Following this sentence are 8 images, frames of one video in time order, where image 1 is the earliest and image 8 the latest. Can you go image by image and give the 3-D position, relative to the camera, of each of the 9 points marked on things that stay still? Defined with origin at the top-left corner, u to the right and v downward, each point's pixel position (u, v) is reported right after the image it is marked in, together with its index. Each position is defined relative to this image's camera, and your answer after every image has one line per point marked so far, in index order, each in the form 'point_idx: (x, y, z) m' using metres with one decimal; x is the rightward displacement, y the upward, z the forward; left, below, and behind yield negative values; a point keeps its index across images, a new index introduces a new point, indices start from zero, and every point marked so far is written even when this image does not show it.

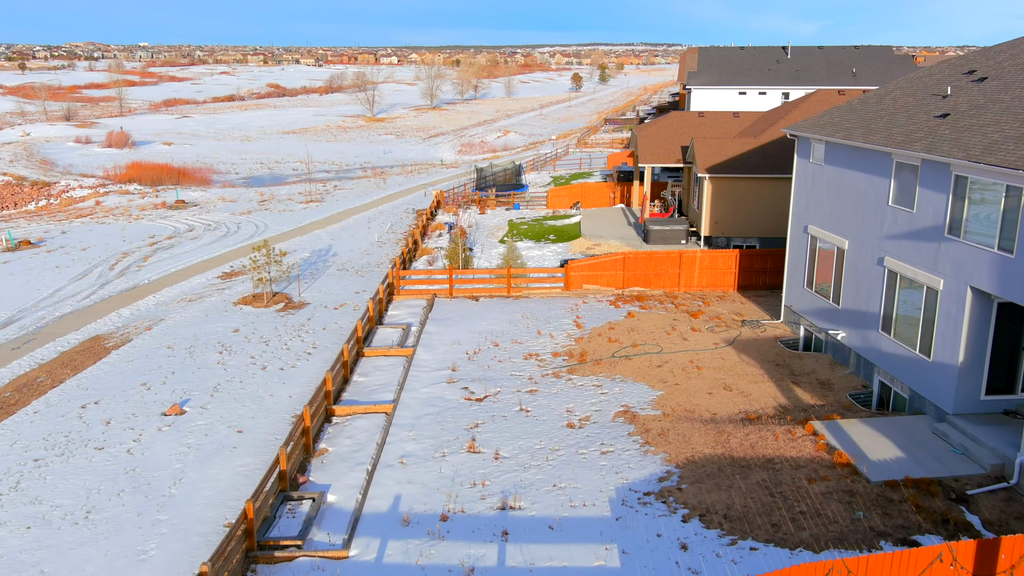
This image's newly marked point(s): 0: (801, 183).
0: (+4.8, +1.8, +13.6) m
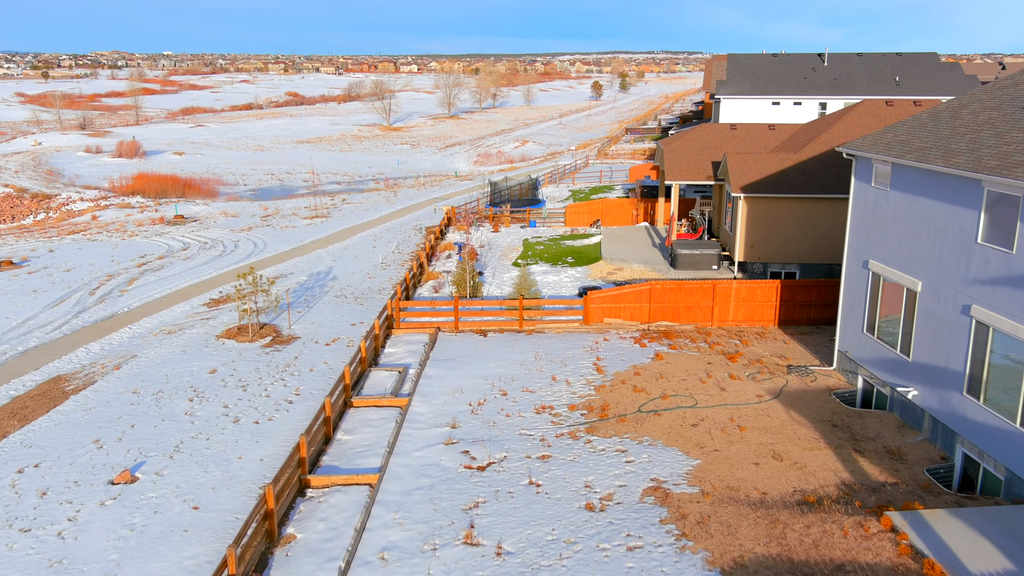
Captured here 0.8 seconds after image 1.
0: (+5.0, +1.1, +11.7) m
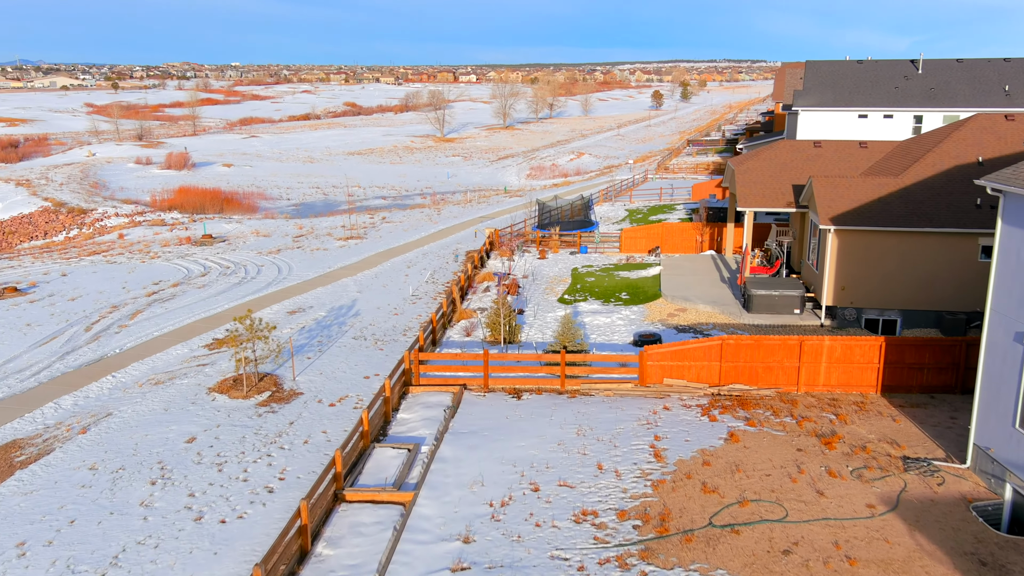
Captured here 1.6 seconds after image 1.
0: (+5.4, +0.3, +8.8) m
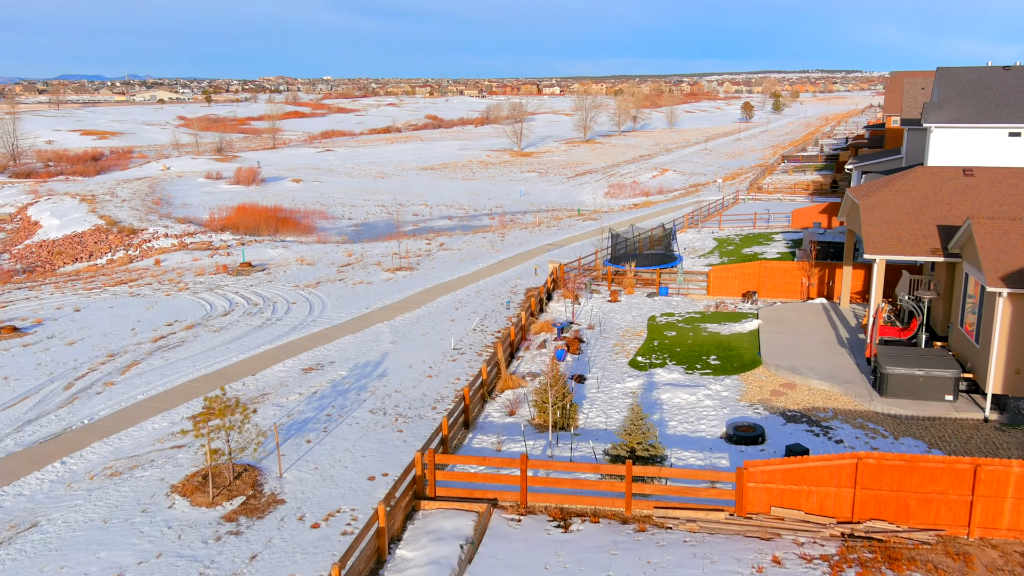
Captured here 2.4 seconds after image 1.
0: (+5.5, -0.8, +4.9) m
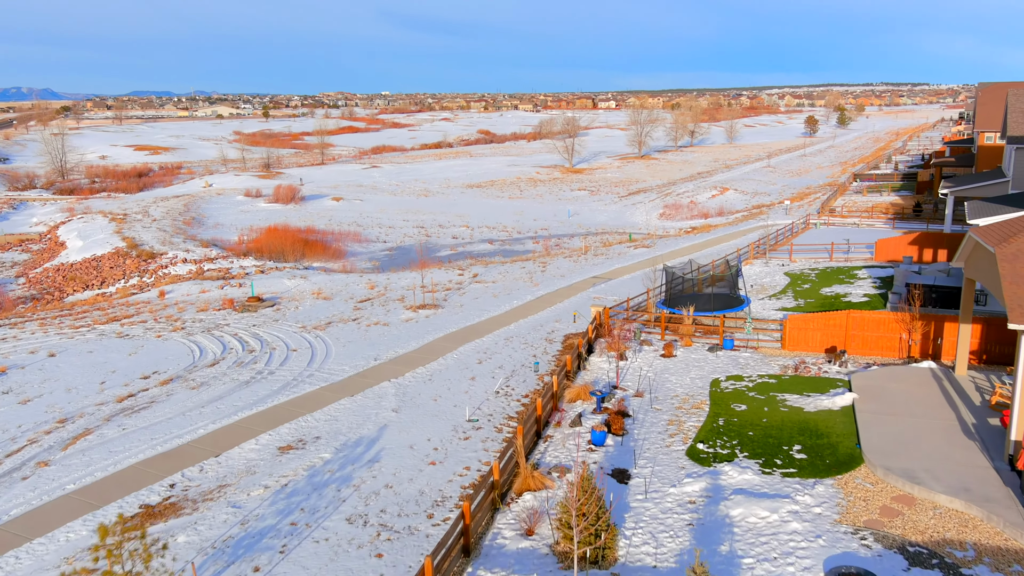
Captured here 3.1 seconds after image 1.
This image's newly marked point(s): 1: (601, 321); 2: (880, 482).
0: (+5.2, -1.6, +1.5) m
1: (+1.9, -0.7, +17.6) m
2: (+4.6, -2.4, +10.3) m
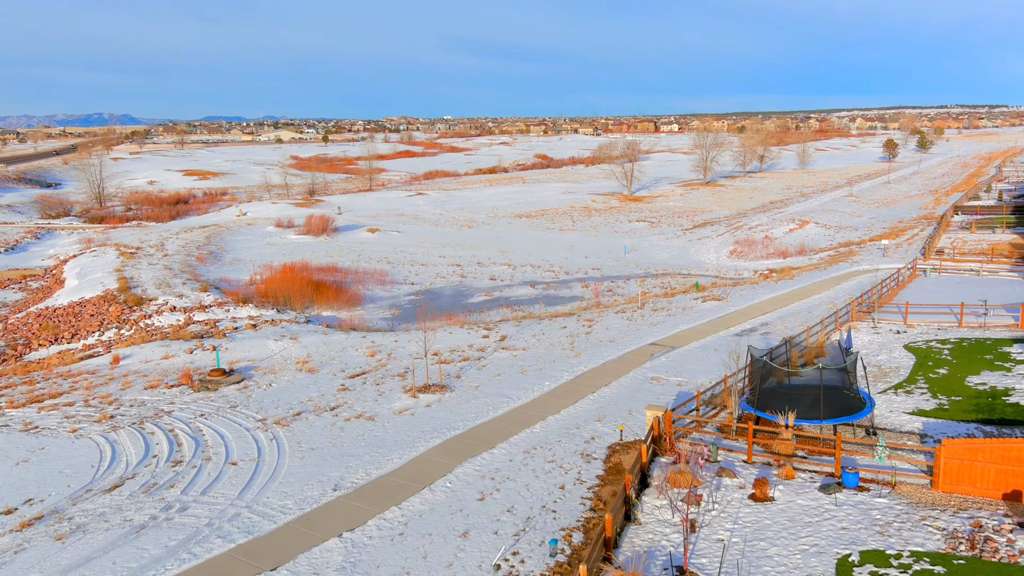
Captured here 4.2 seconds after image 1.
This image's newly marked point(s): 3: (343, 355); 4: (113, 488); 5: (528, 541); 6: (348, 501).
0: (+4.4, -2.7, -4.0) m
1: (+2.3, -2.2, +12.3) m
2: (+4.4, -3.7, +4.8) m
3: (-4.1, -1.6, +19.8) m
4: (-5.9, -3.0, +12.1) m
5: (+0.2, -3.1, +10.0) m
6: (-2.2, -2.9, +11.3) m
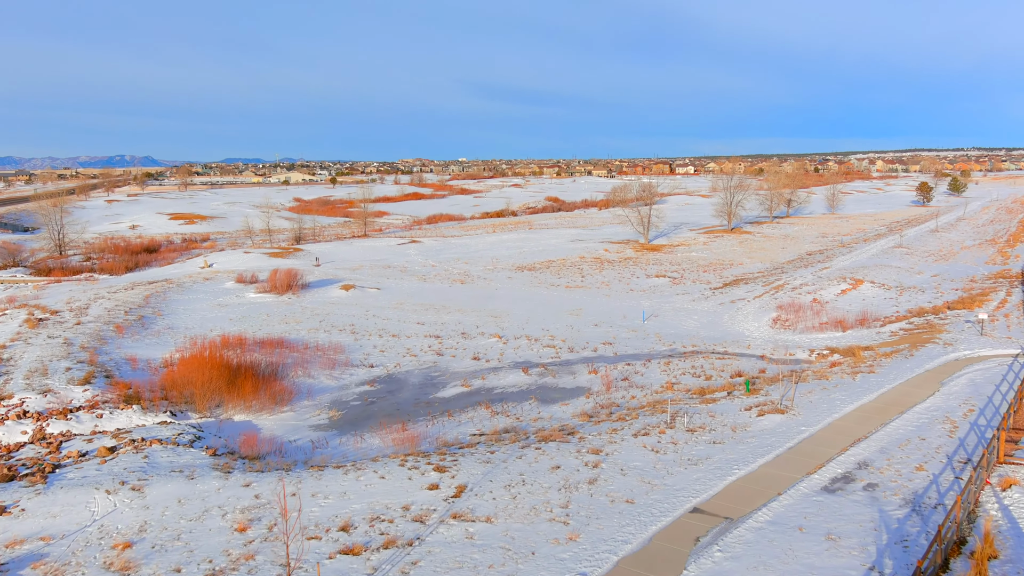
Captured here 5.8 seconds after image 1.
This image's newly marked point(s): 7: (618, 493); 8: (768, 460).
0: (+3.3, -3.5, -11.6) m
1: (+1.5, -3.9, +4.8) m
2: (+3.5, -5.0, -2.8) m
3: (-4.8, -3.6, +12.4) m
4: (-6.7, -4.6, +4.7) m
5: (-0.6, -4.6, +2.5) m
6: (-3.0, -4.5, +3.8) m
7: (+1.9, -3.4, +13.6) m
8: (+4.7, -3.0, +15.1) m
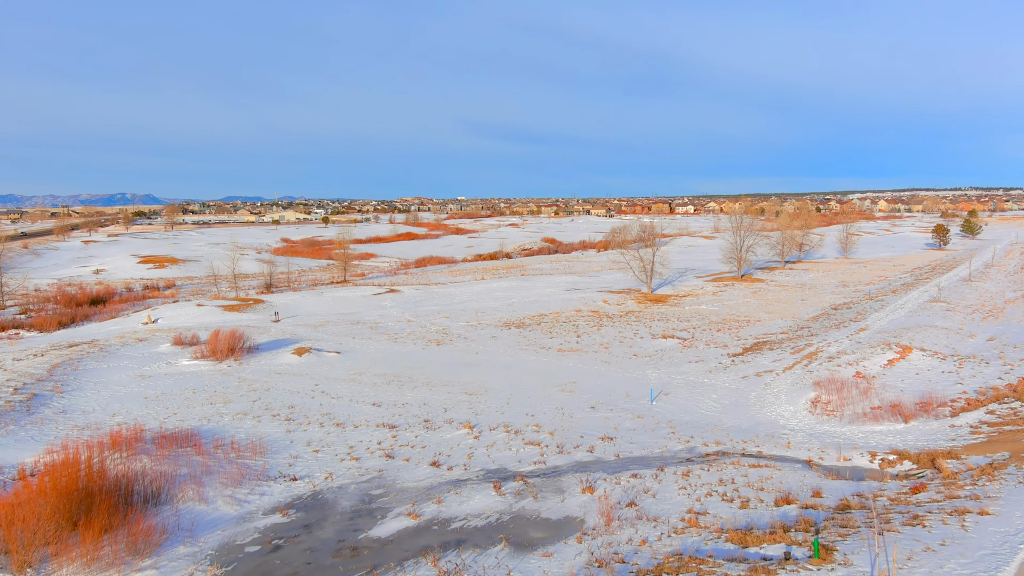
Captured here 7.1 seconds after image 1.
0: (+2.5, -3.9, -18.0) m
1: (+0.7, -5.0, -1.7) m
2: (+2.7, -5.7, -9.3) m
3: (-5.5, -5.1, +5.9) m
4: (-7.4, -5.7, -1.8) m
5: (-1.4, -5.6, -4.0) m
6: (-3.8, -5.6, -2.7) m
7: (+1.1, -4.9, +7.2) m
8: (+4.0, -4.6, +8.7) m
